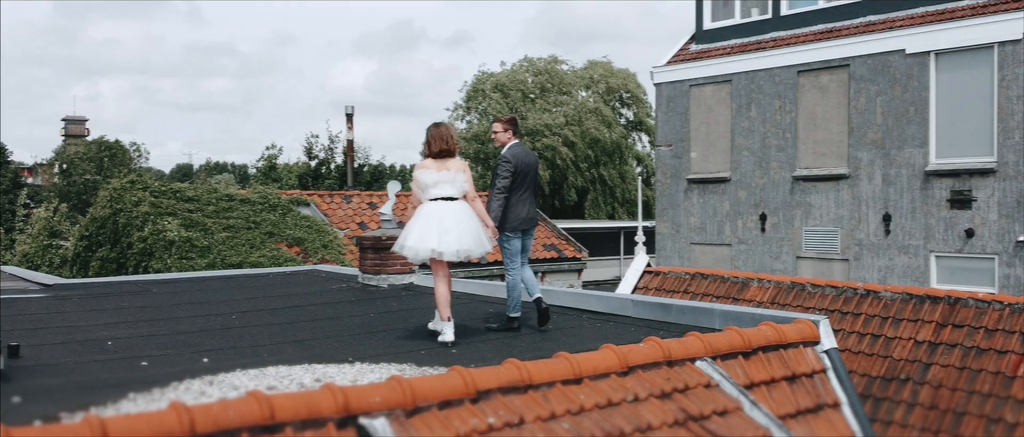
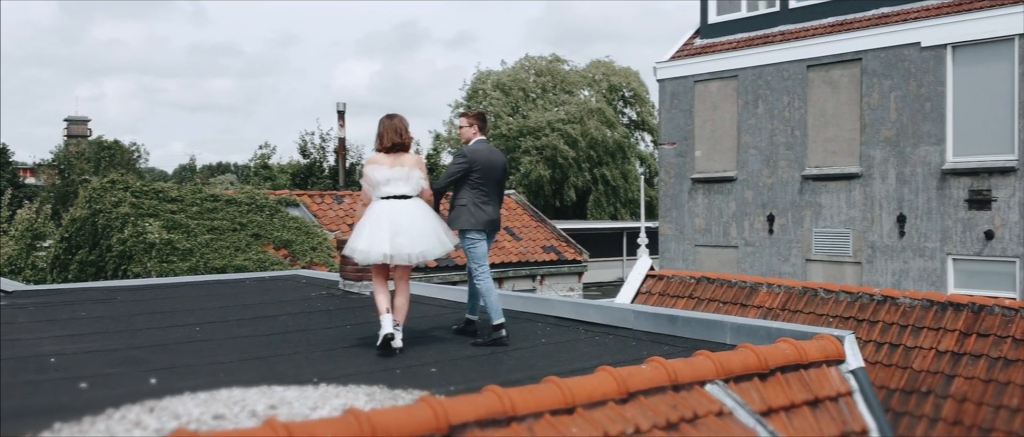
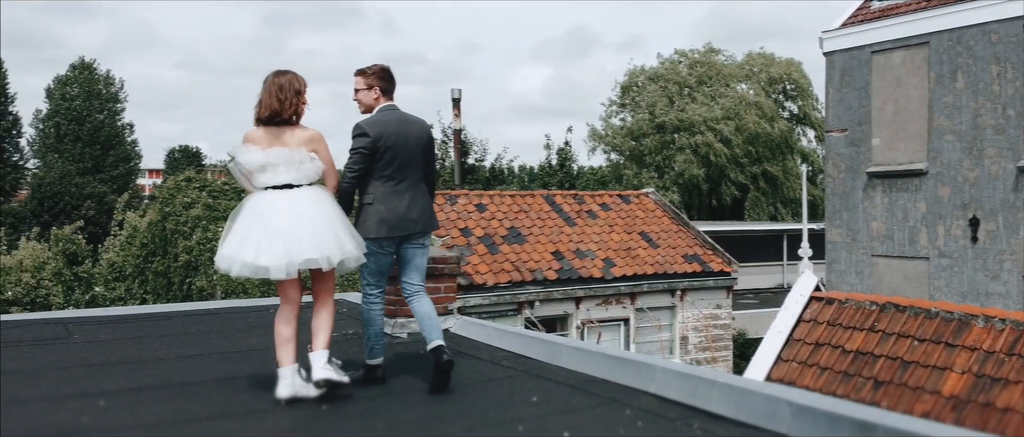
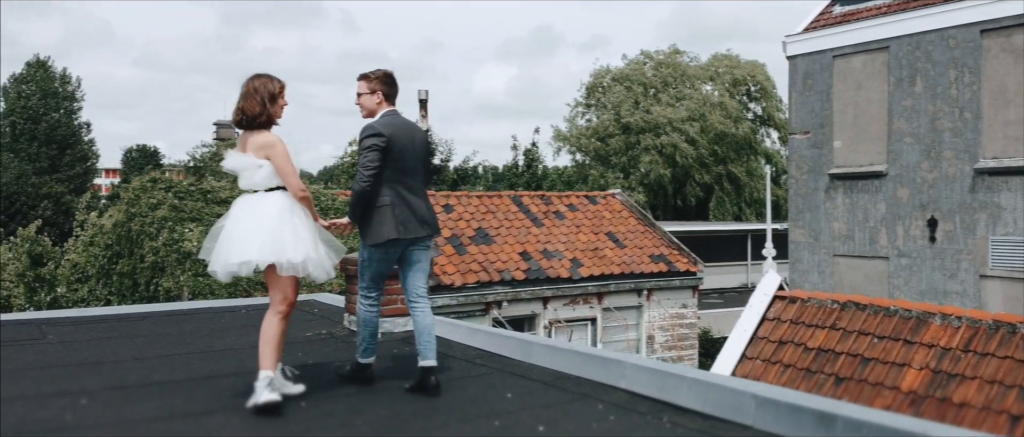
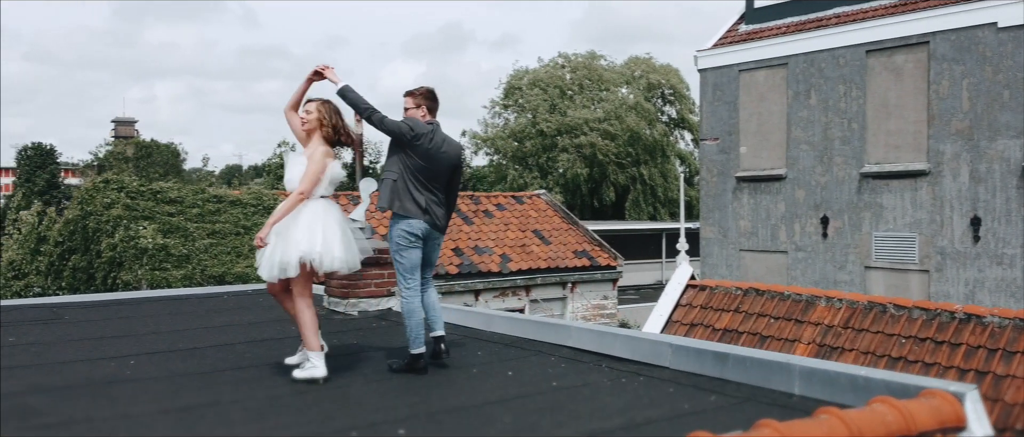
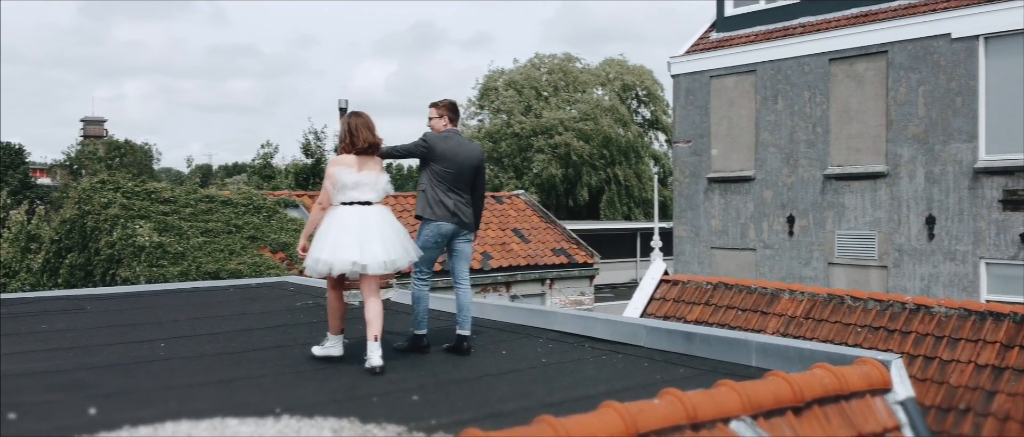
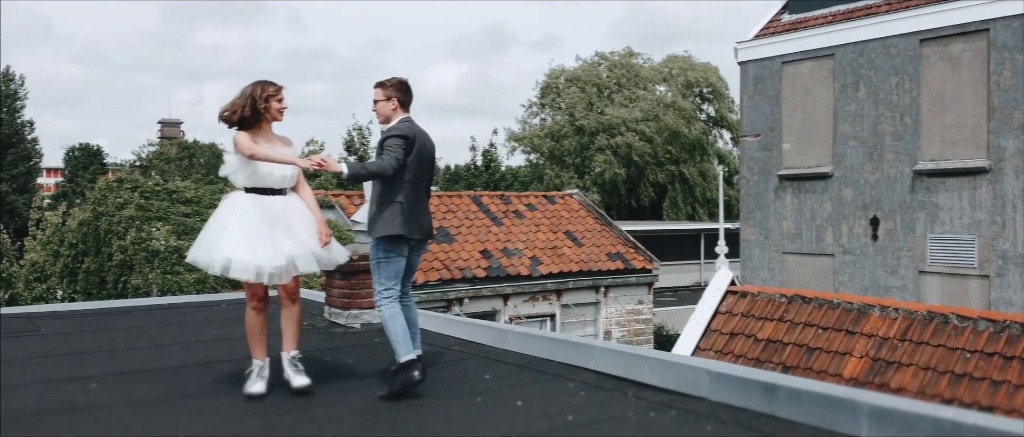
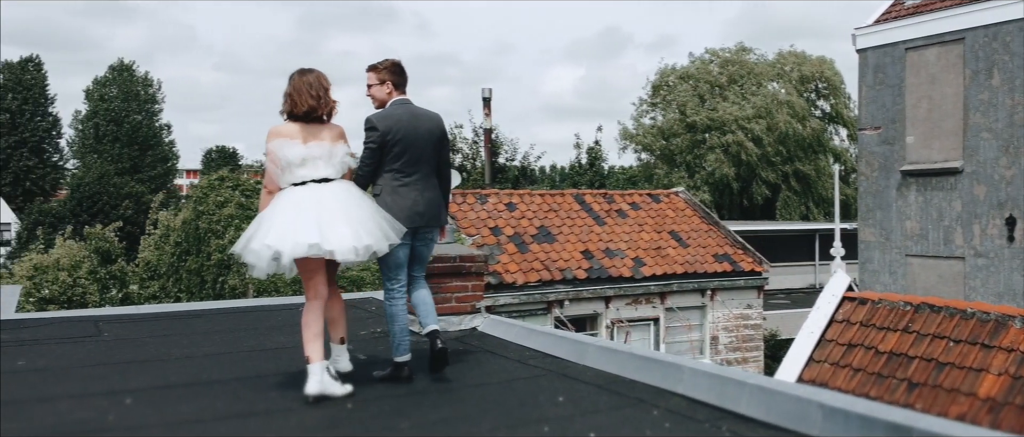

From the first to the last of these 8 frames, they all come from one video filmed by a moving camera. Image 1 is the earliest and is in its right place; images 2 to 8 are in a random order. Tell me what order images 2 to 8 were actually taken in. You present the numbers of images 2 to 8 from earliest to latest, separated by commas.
2, 6, 5, 7, 4, 3, 8
